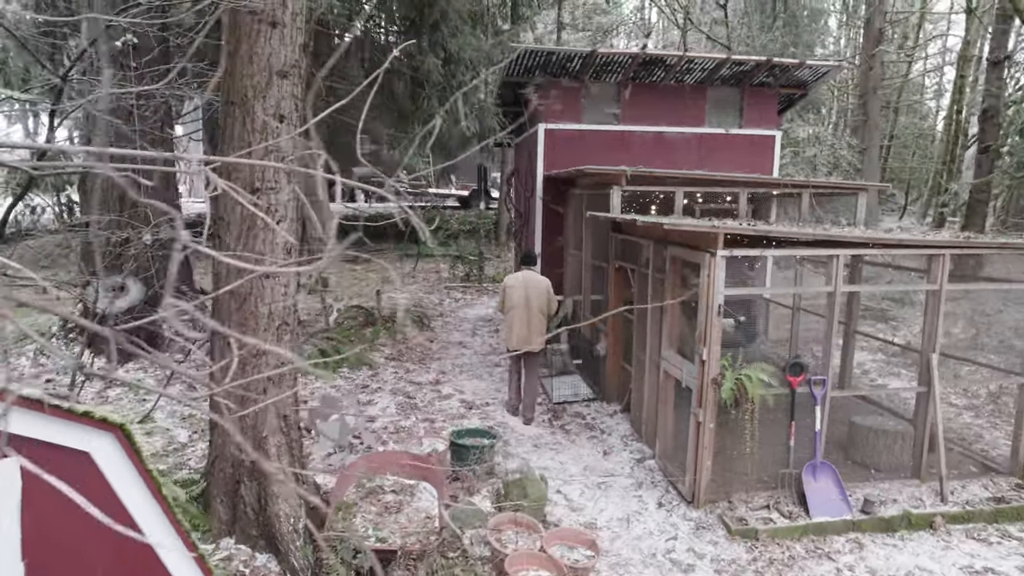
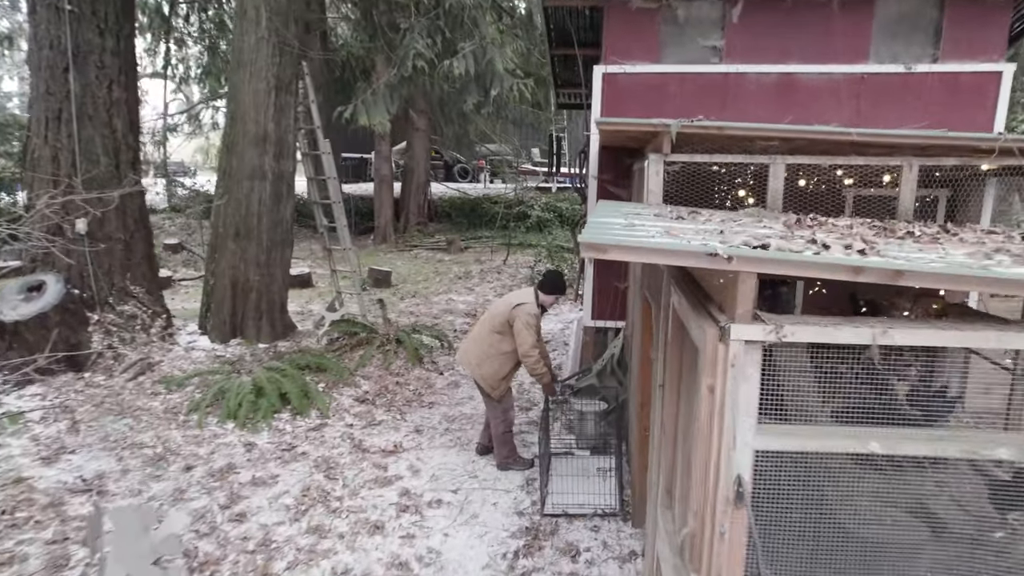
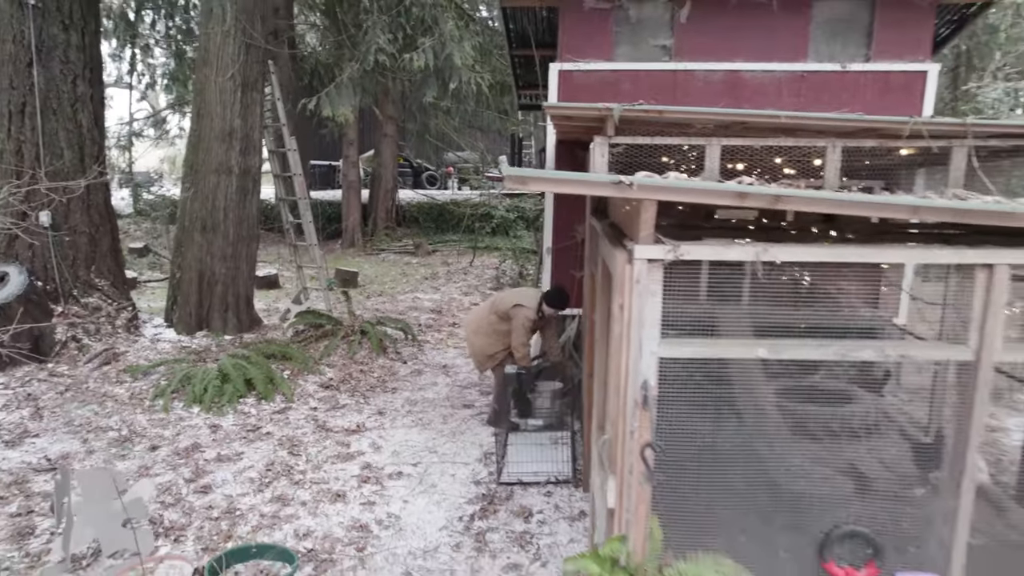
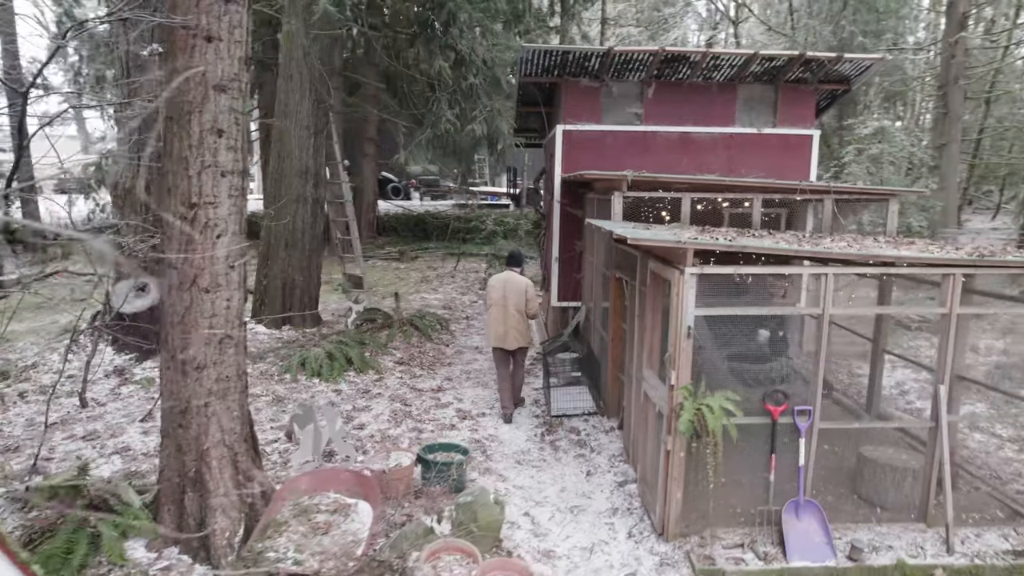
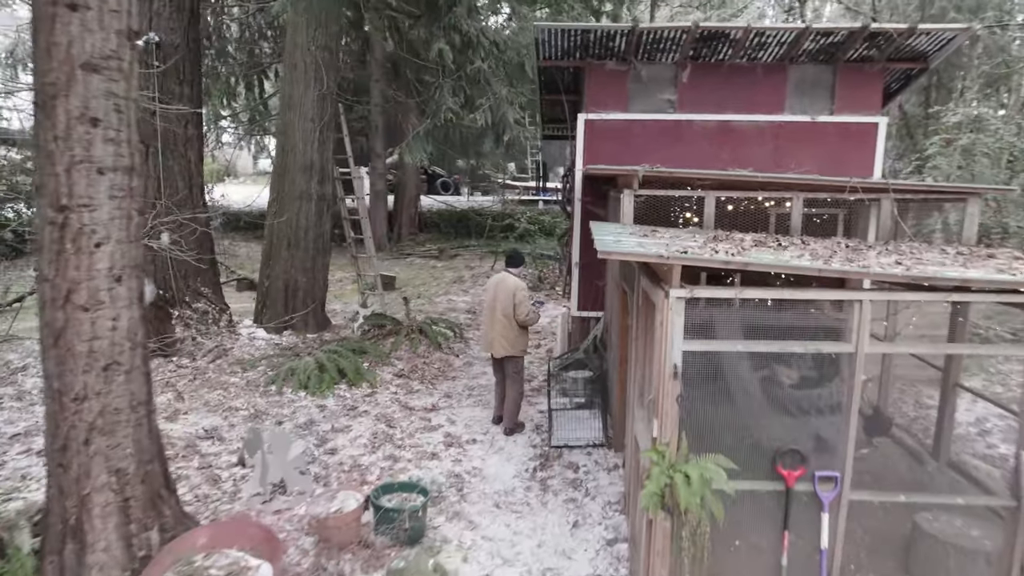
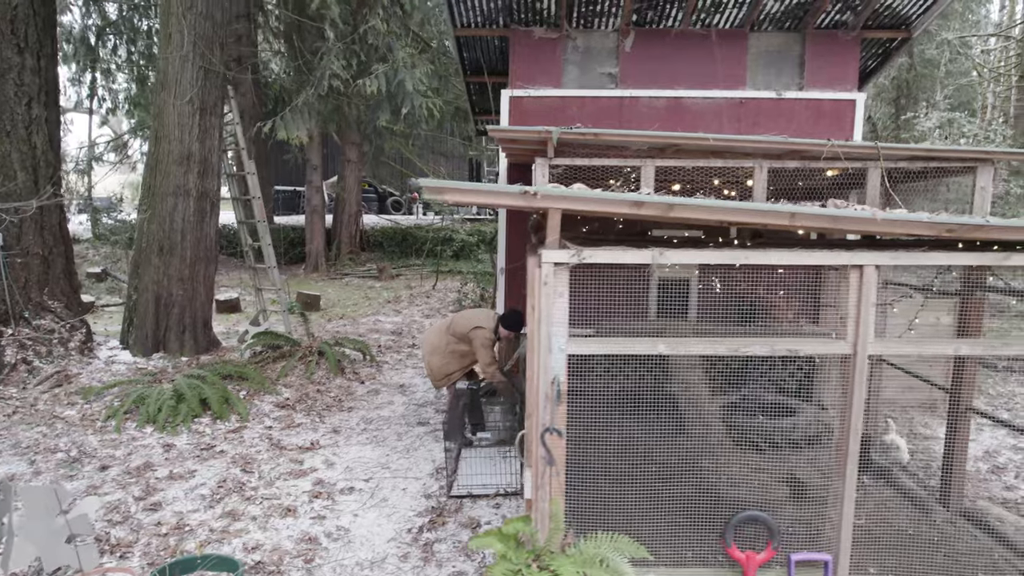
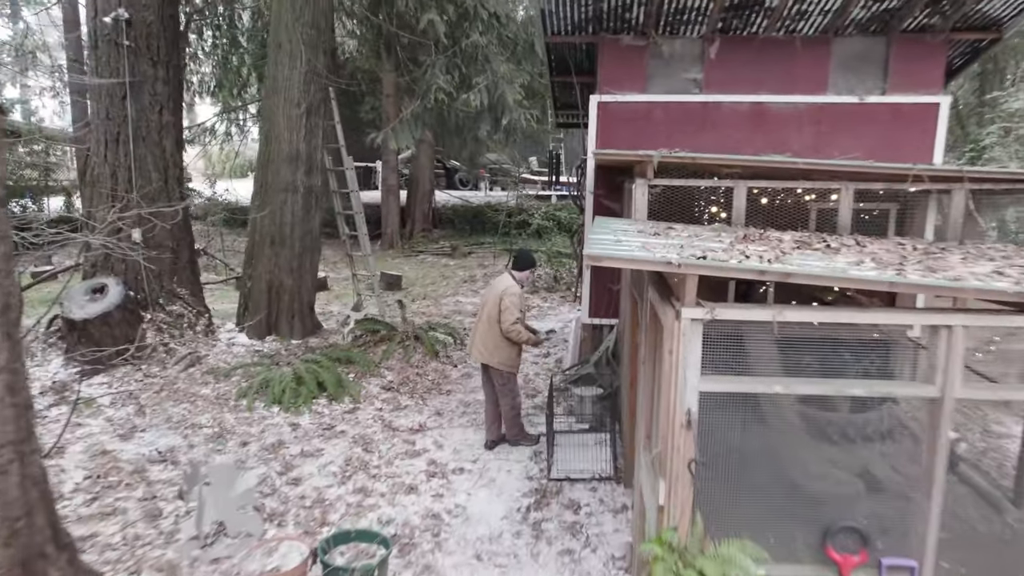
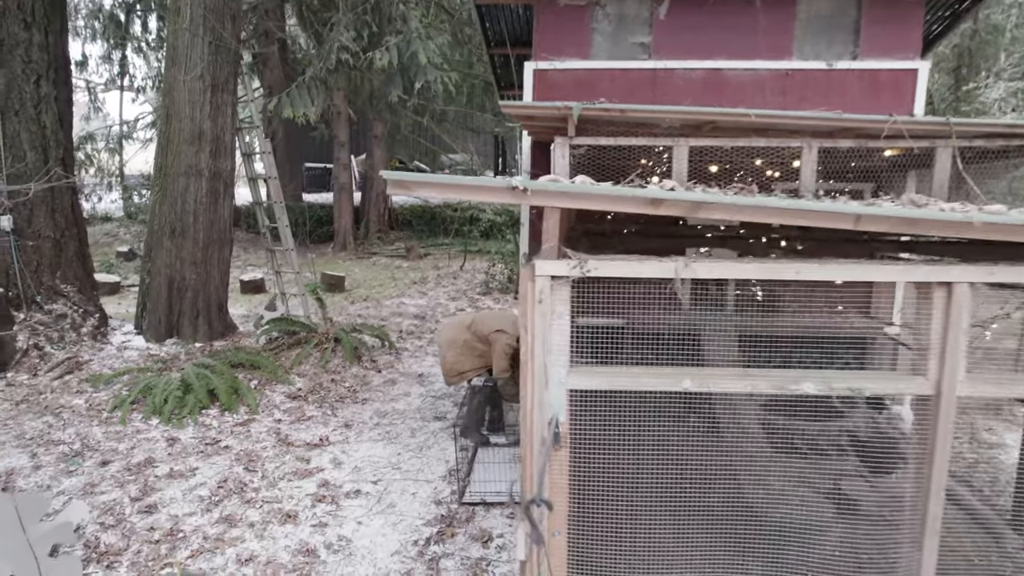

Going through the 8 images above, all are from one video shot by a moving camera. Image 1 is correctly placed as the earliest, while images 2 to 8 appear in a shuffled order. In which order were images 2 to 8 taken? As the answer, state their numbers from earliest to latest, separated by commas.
4, 5, 7, 2, 3, 6, 8
